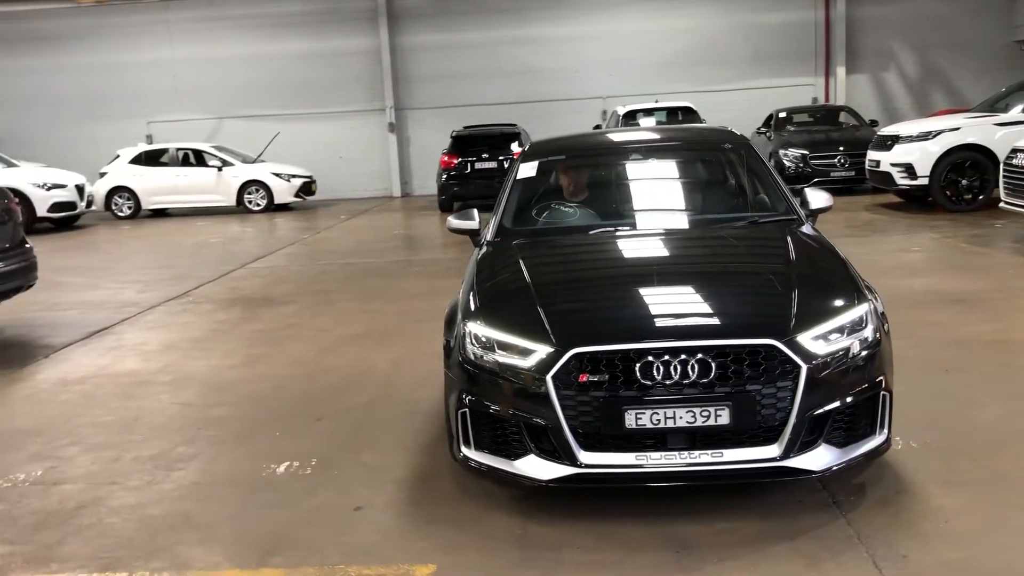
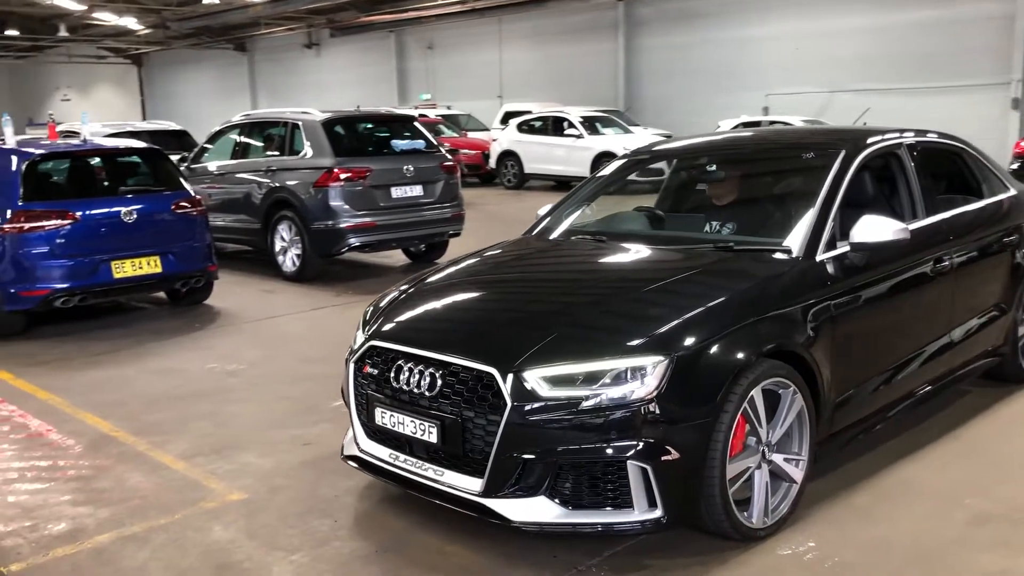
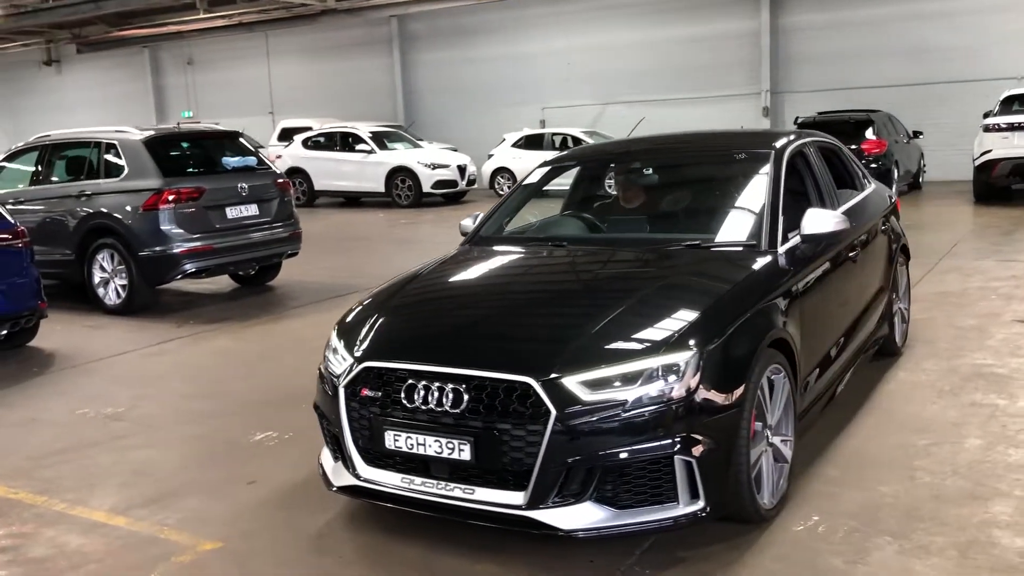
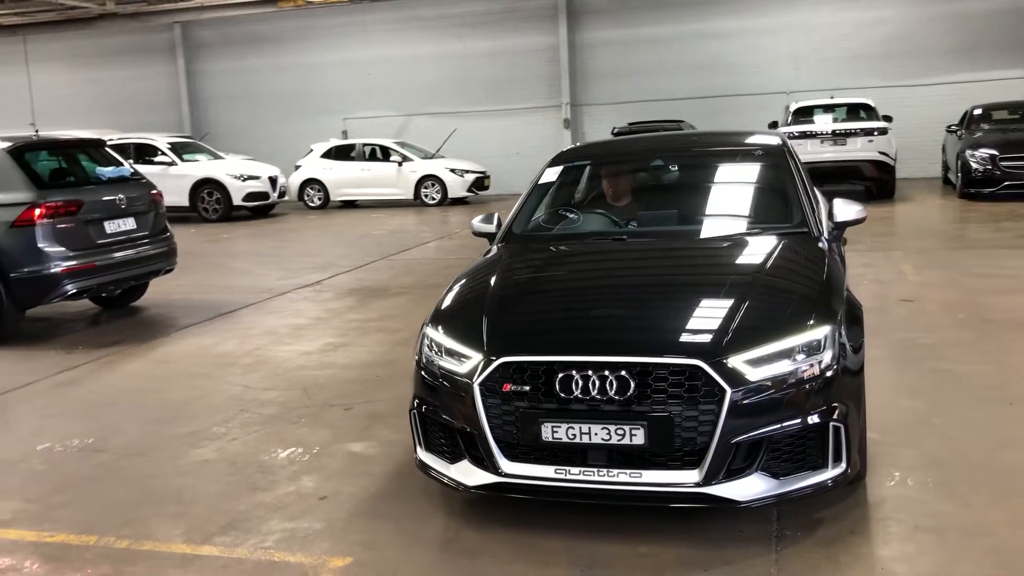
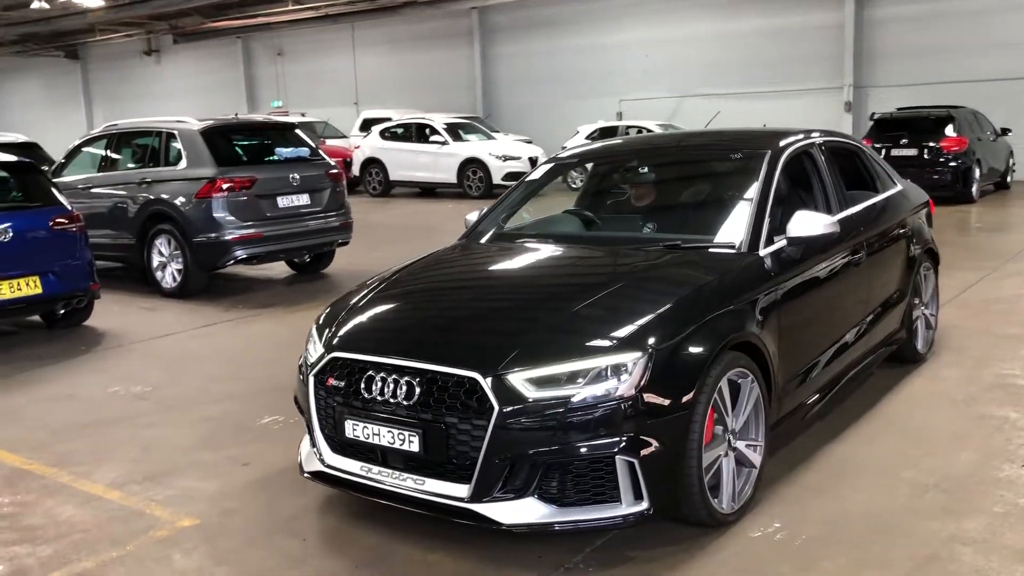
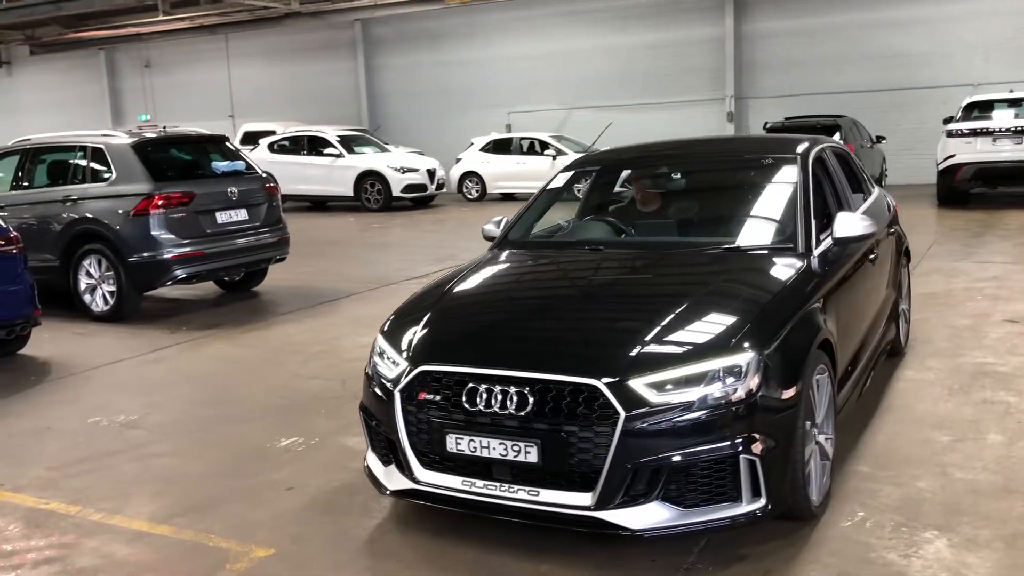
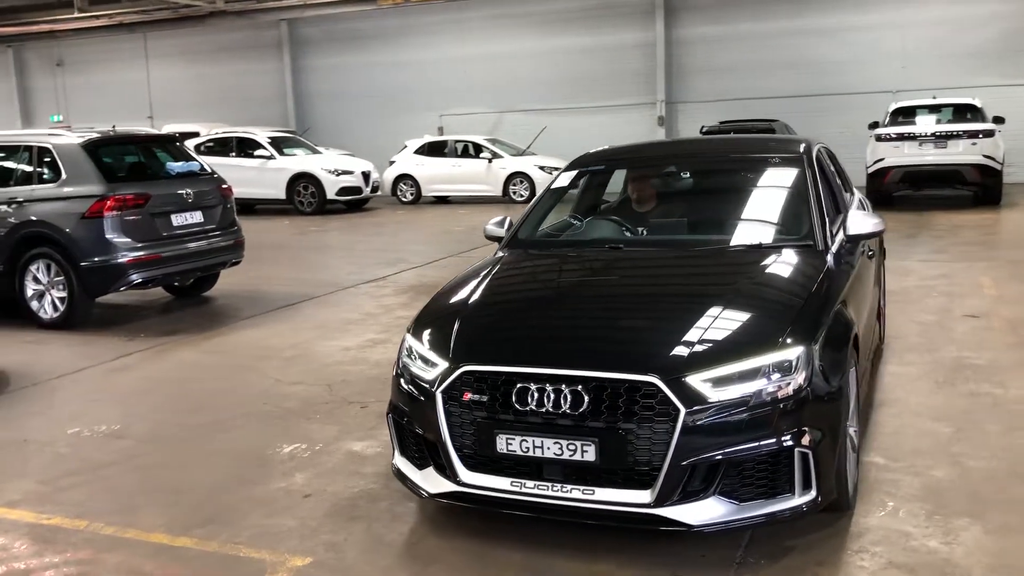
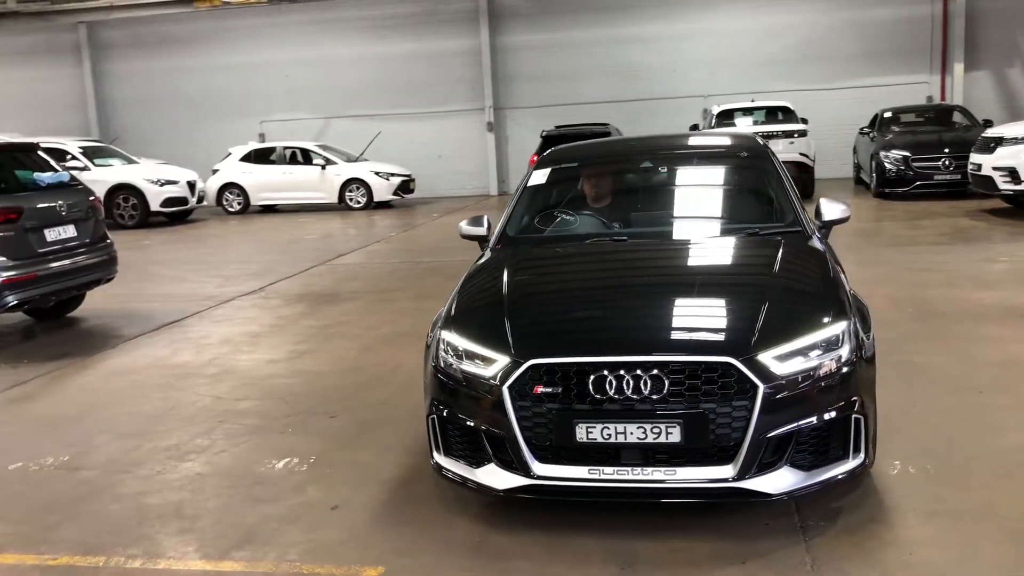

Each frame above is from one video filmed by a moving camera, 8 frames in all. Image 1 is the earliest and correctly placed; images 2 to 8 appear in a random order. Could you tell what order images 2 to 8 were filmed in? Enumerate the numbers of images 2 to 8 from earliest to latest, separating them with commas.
8, 4, 7, 6, 3, 5, 2
